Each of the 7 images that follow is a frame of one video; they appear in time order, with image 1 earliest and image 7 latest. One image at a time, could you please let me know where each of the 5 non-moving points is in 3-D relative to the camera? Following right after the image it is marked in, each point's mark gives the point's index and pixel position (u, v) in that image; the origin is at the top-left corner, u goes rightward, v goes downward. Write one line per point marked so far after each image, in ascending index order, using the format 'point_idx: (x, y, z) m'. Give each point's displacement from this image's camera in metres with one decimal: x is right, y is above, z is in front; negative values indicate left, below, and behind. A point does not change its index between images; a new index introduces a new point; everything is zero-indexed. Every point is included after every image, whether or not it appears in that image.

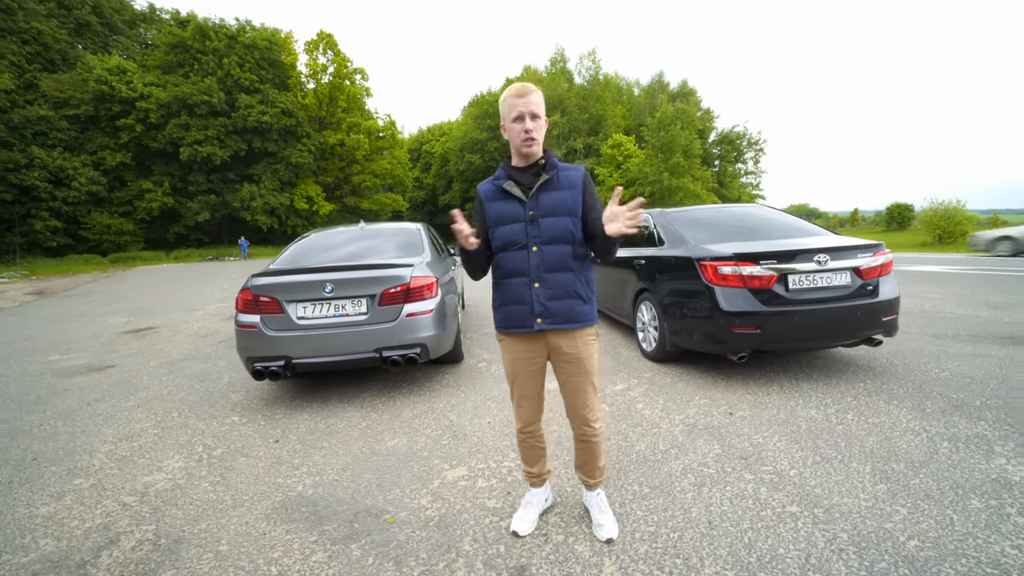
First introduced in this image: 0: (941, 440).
0: (+2.4, -0.9, +2.5) m
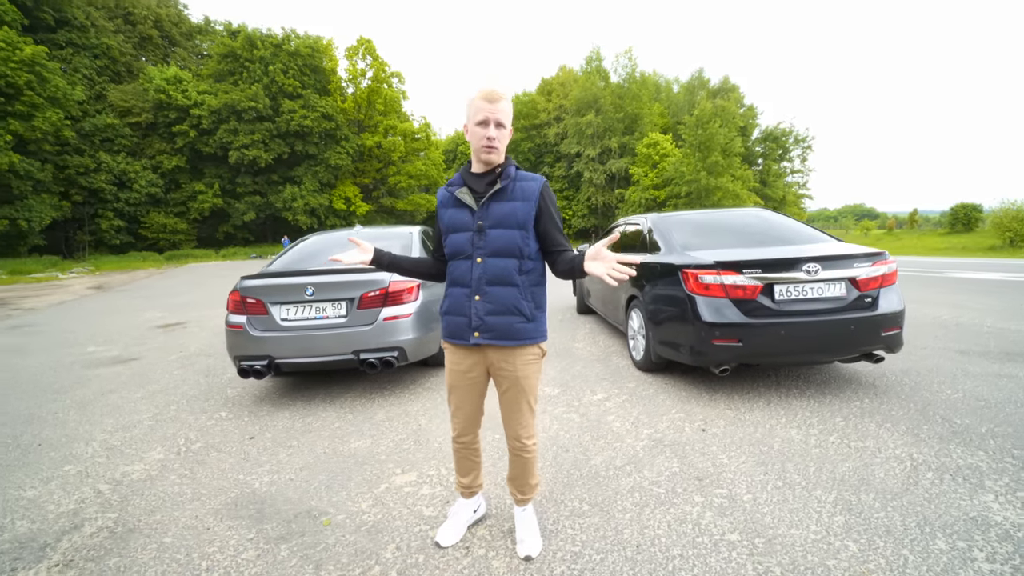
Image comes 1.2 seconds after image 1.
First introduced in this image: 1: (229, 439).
0: (+2.1, -1.0, +2.3) m
1: (-1.9, -1.0, +3.1) m
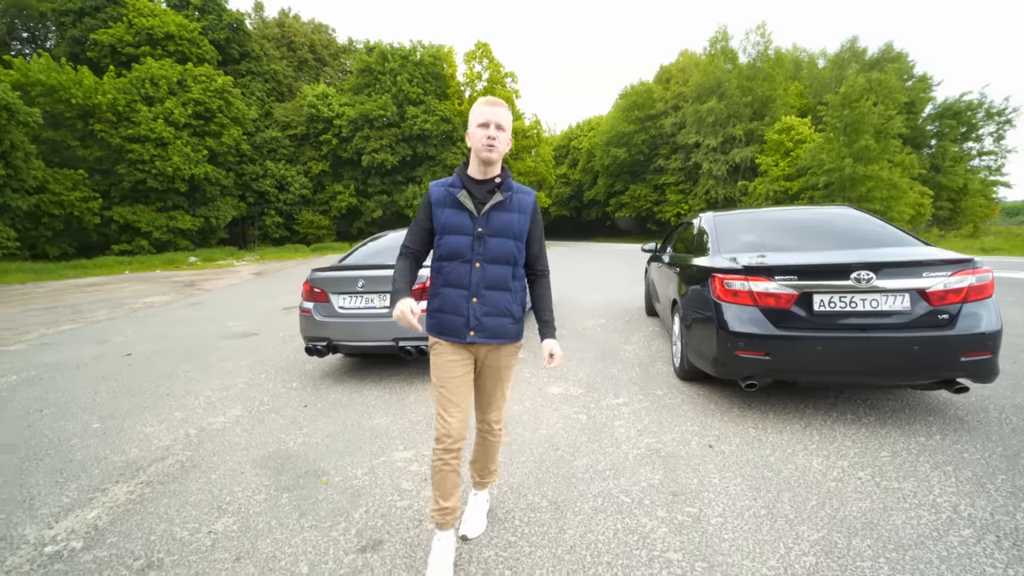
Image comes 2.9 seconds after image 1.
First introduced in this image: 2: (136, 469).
0: (+1.9, -1.0, +1.9) m
1: (-1.8, -1.0, +3.7) m
2: (-2.3, -1.1, +2.7) m
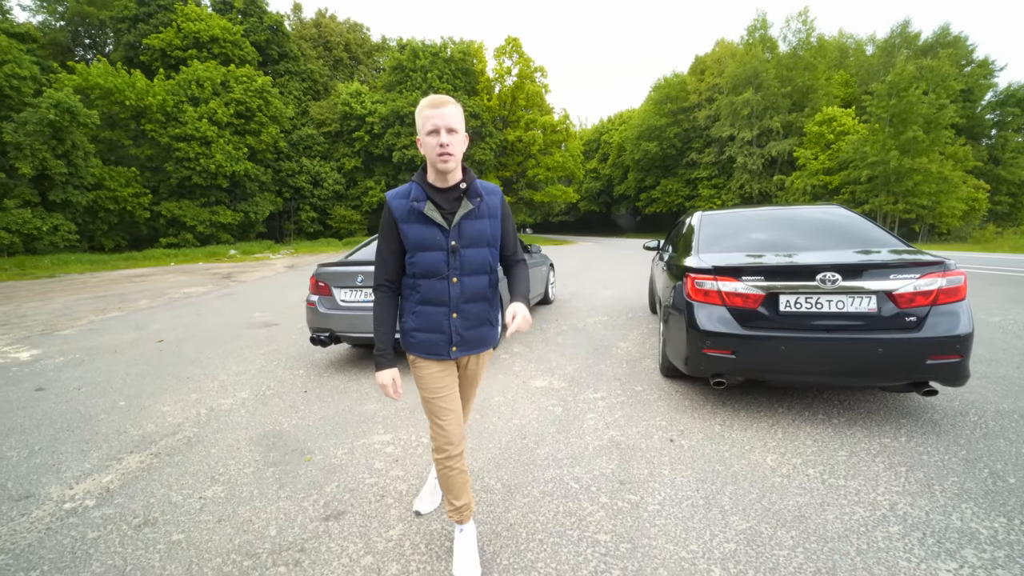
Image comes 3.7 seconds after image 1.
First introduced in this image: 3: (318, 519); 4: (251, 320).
0: (+1.7, -1.0, +2.0) m
1: (-2.0, -0.9, +4.0) m
2: (-2.5, -1.1, +3.1) m
3: (-0.9, -1.1, +2.1) m
4: (-4.4, -0.5, +7.5) m
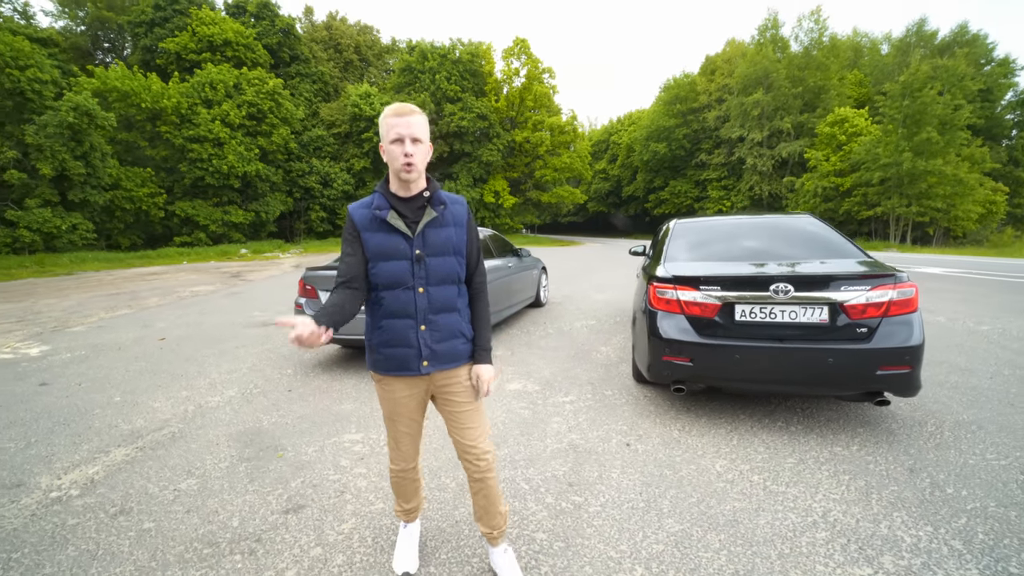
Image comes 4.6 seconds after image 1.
0: (+1.4, -1.1, +2.0) m
1: (-2.2, -0.9, +4.1) m
2: (-2.7, -1.1, +3.2) m
3: (-1.2, -1.1, +2.3) m
4: (-4.5, -0.6, +7.7) m
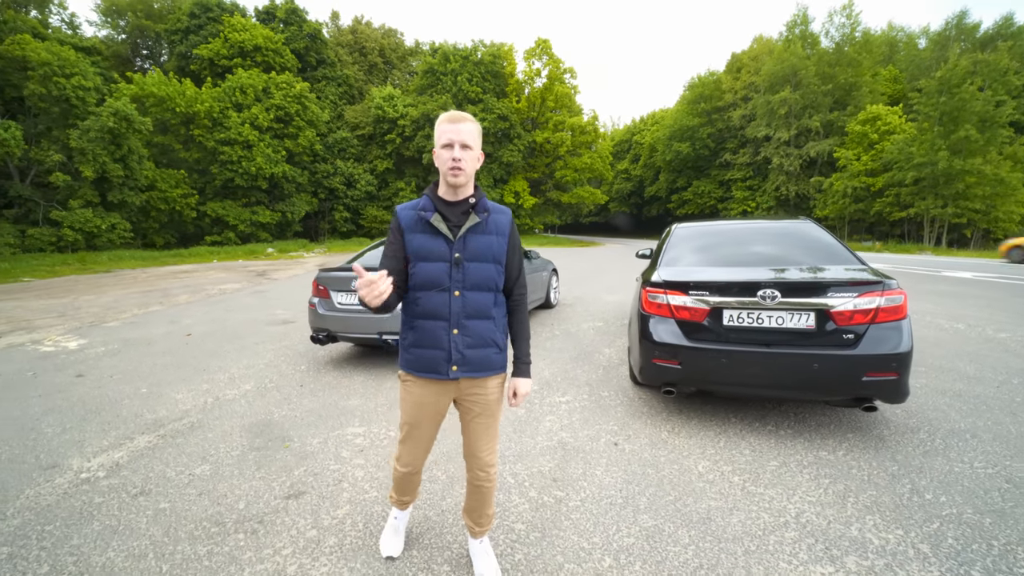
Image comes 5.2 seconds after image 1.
0: (+1.3, -1.1, +2.1) m
1: (-2.2, -0.9, +4.3) m
2: (-2.8, -1.1, +3.5) m
3: (-1.3, -1.2, +2.5) m
4: (-4.4, -0.5, +8.0) m
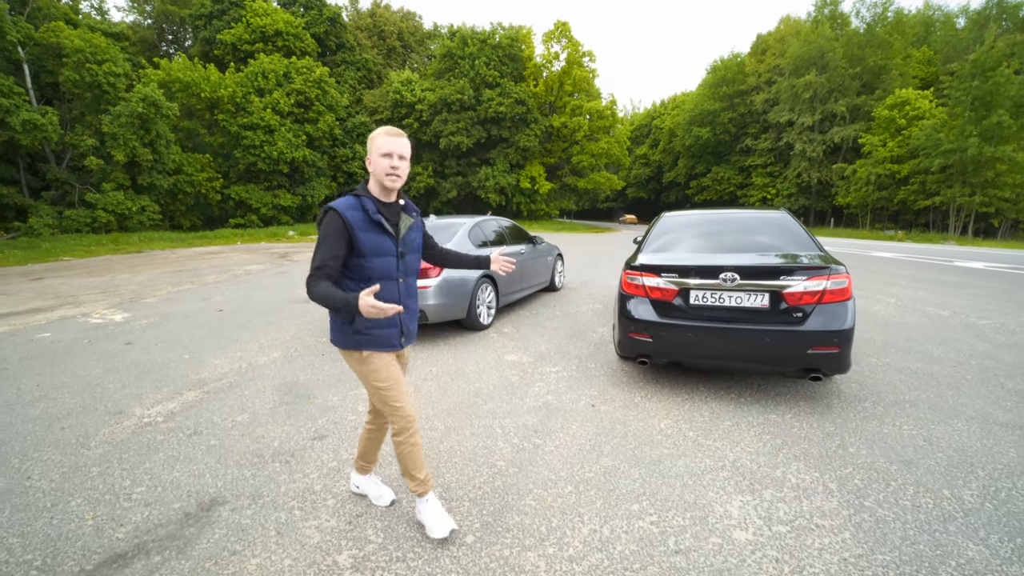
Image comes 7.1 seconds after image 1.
0: (+1.2, -1.0, +2.5) m
1: (-2.2, -0.7, +4.9) m
2: (-2.8, -0.9, +4.1) m
3: (-1.4, -1.0, +3.0) m
4: (-4.2, -0.2, +8.6) m
